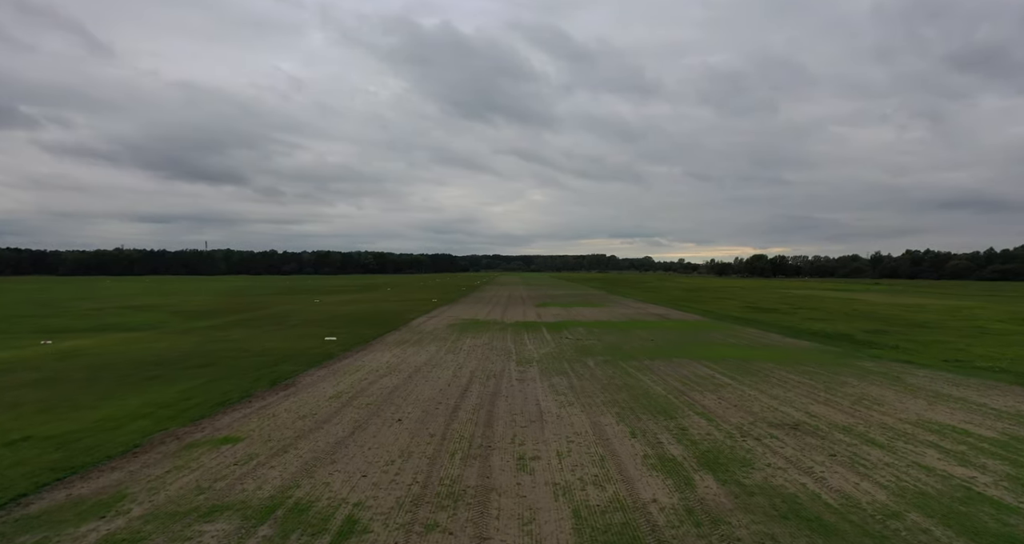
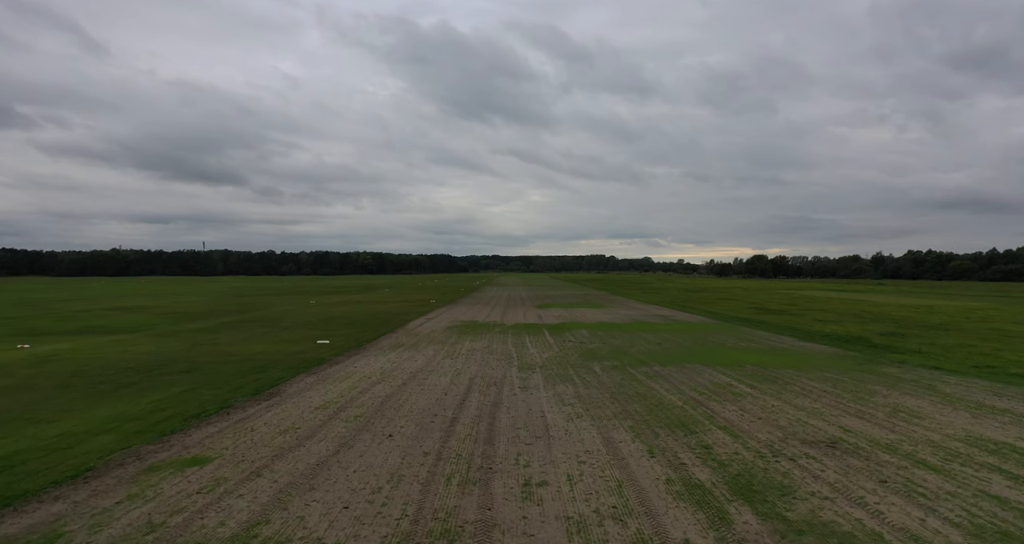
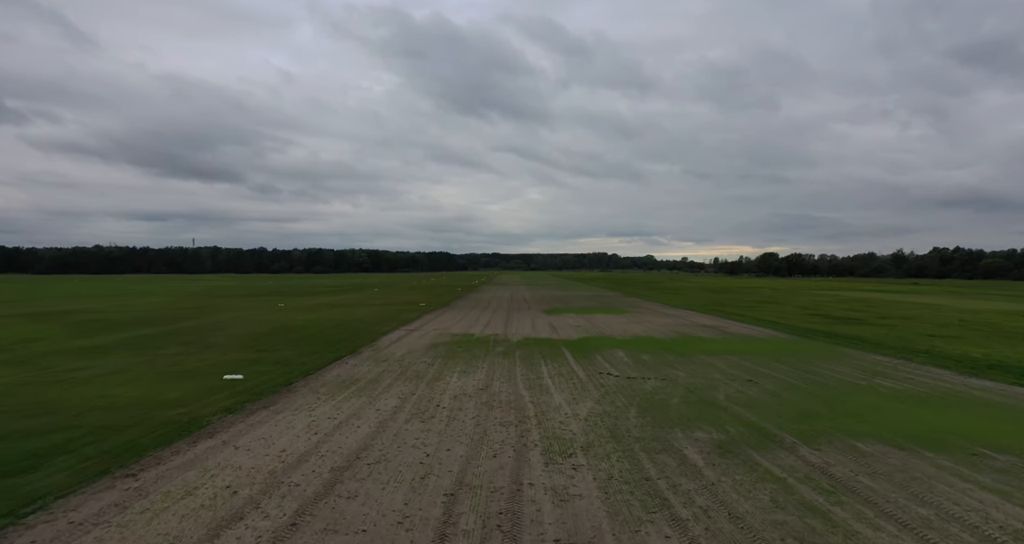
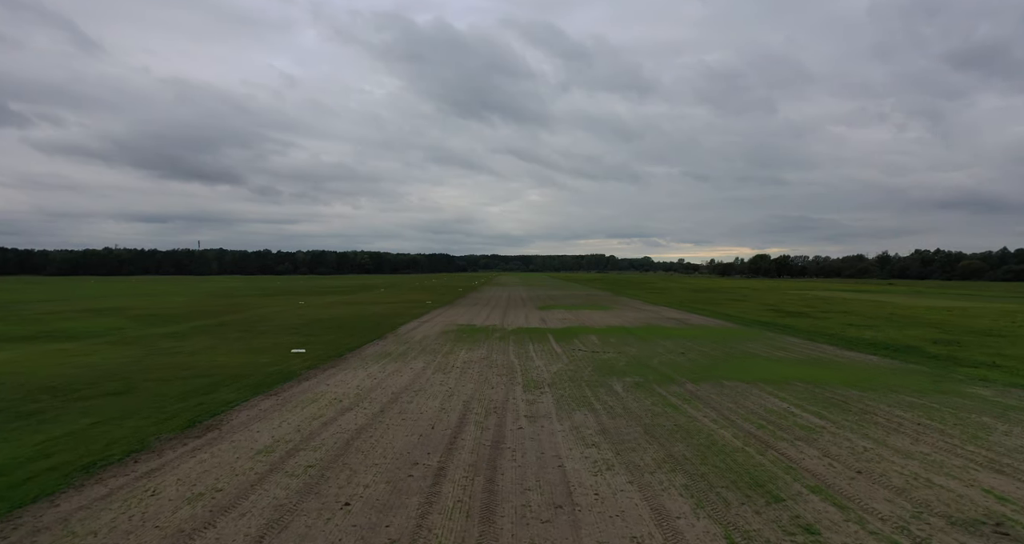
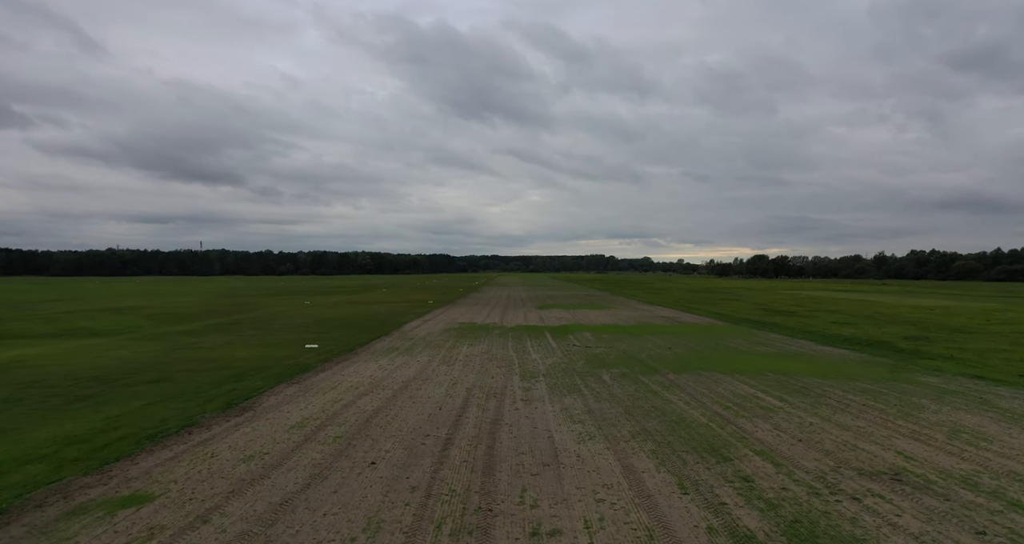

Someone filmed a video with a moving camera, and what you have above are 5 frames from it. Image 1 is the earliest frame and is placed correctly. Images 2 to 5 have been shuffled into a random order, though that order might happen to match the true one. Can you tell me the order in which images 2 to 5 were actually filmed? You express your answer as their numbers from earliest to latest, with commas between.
2, 5, 4, 3
